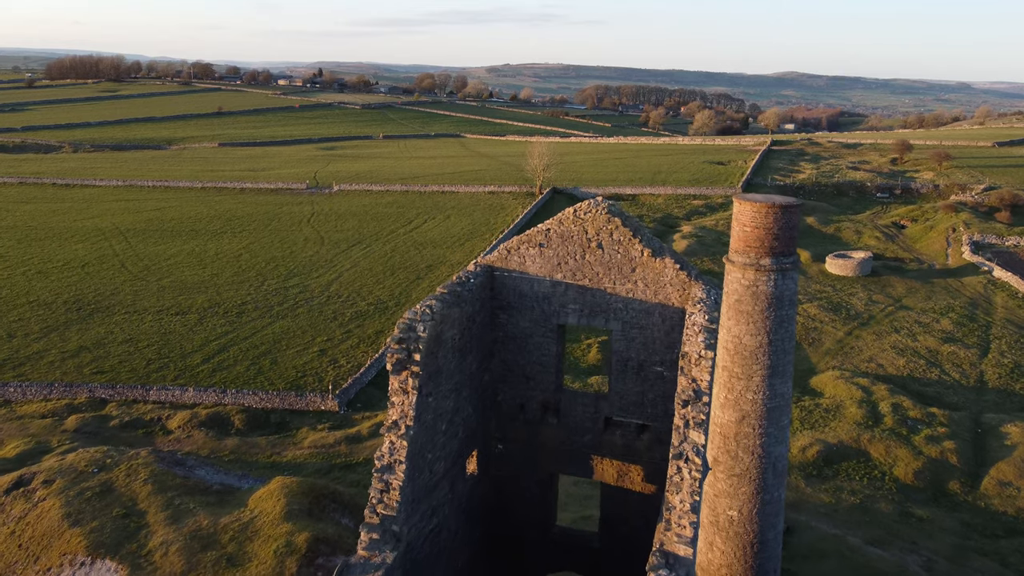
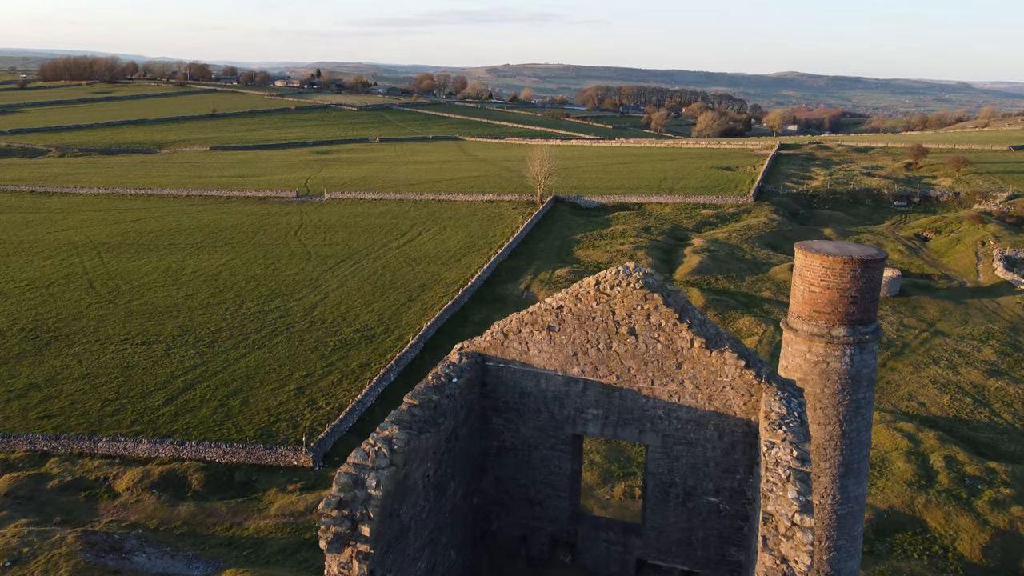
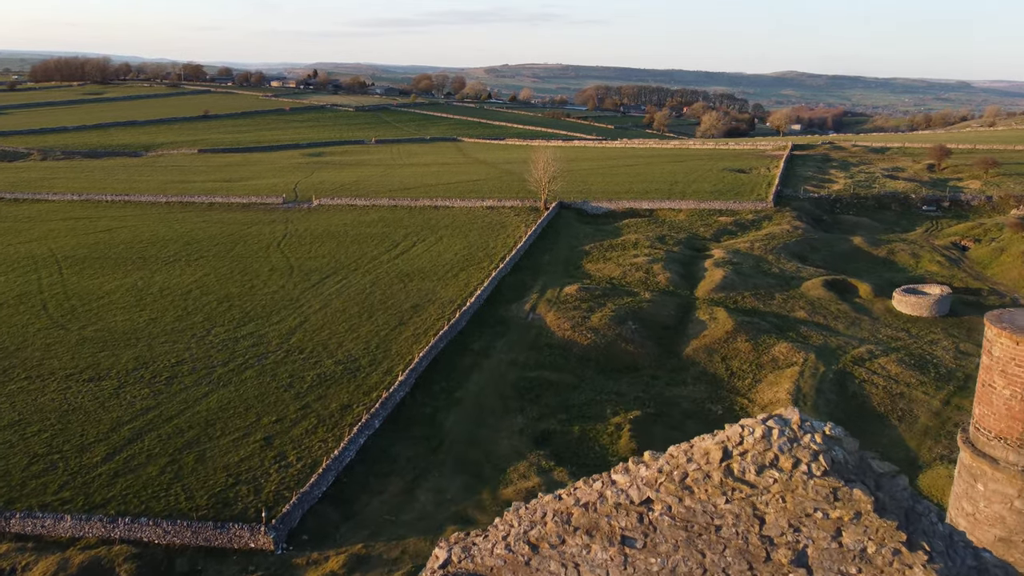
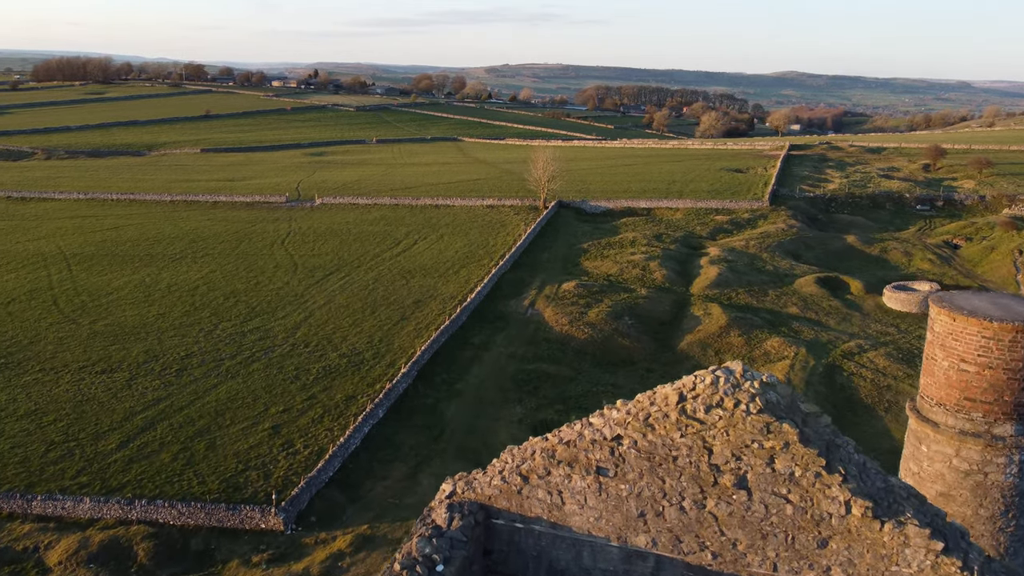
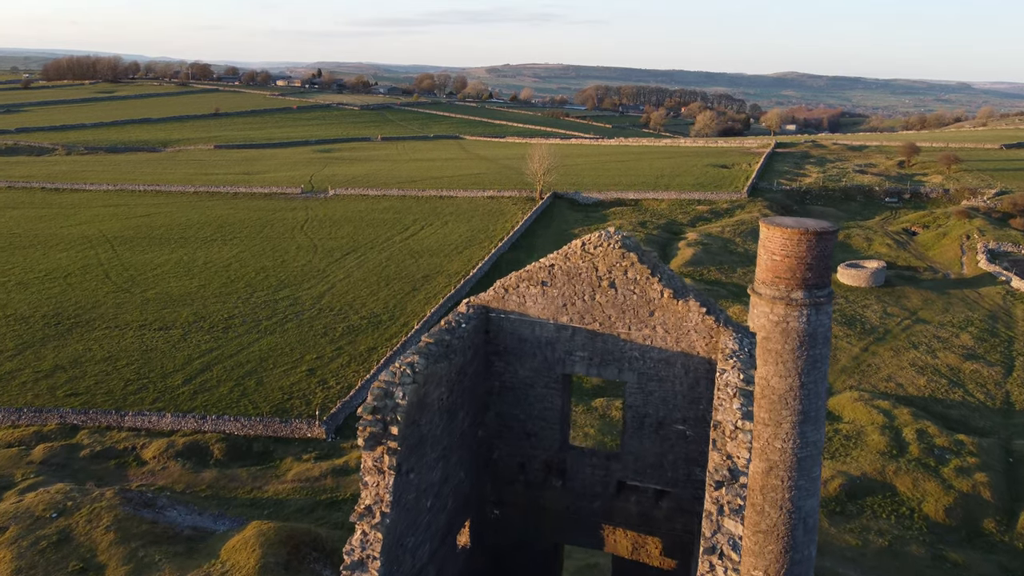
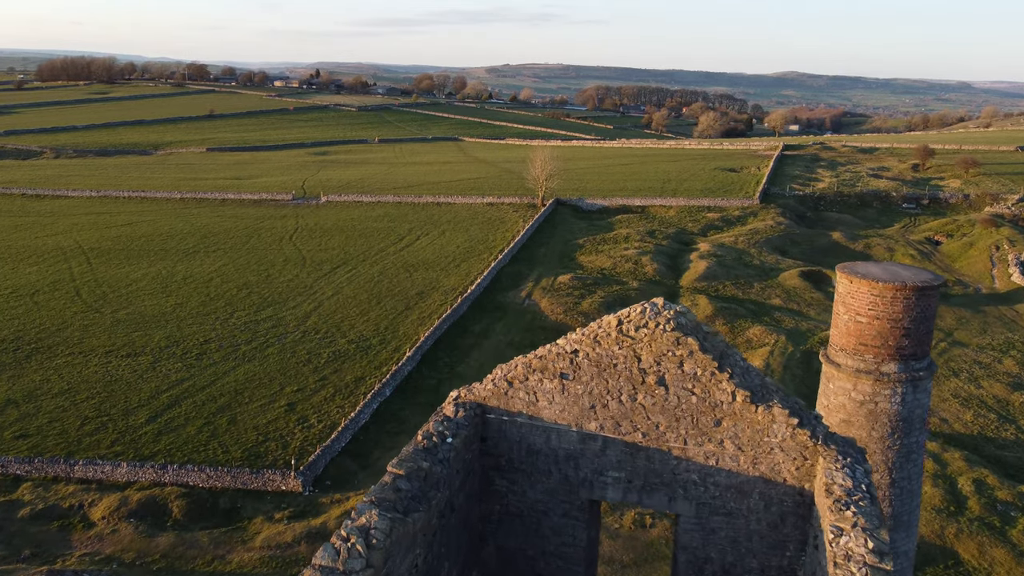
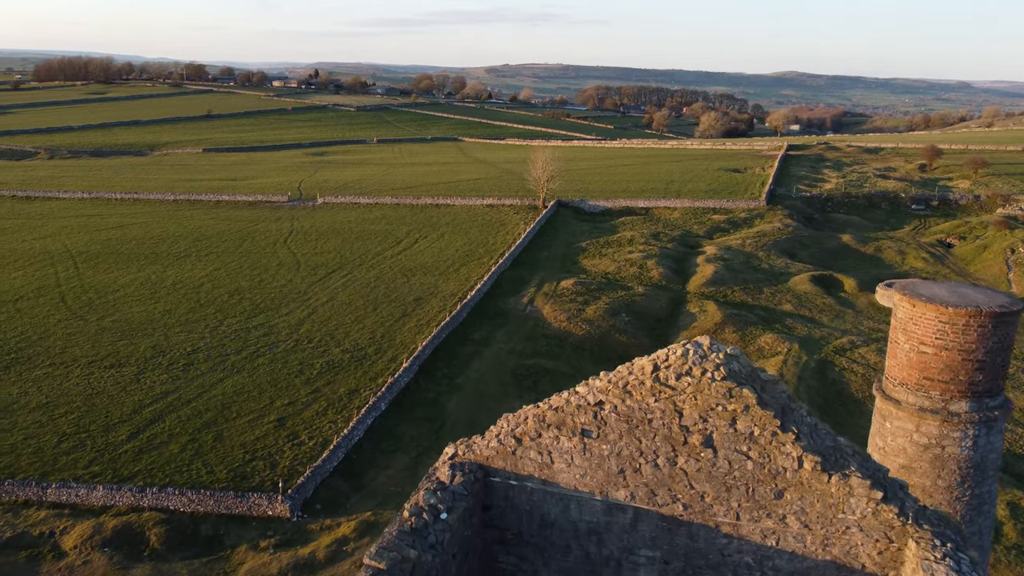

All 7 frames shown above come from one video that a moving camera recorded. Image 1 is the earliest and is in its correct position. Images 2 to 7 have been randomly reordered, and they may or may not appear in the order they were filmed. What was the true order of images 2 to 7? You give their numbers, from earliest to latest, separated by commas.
5, 2, 6, 7, 4, 3
